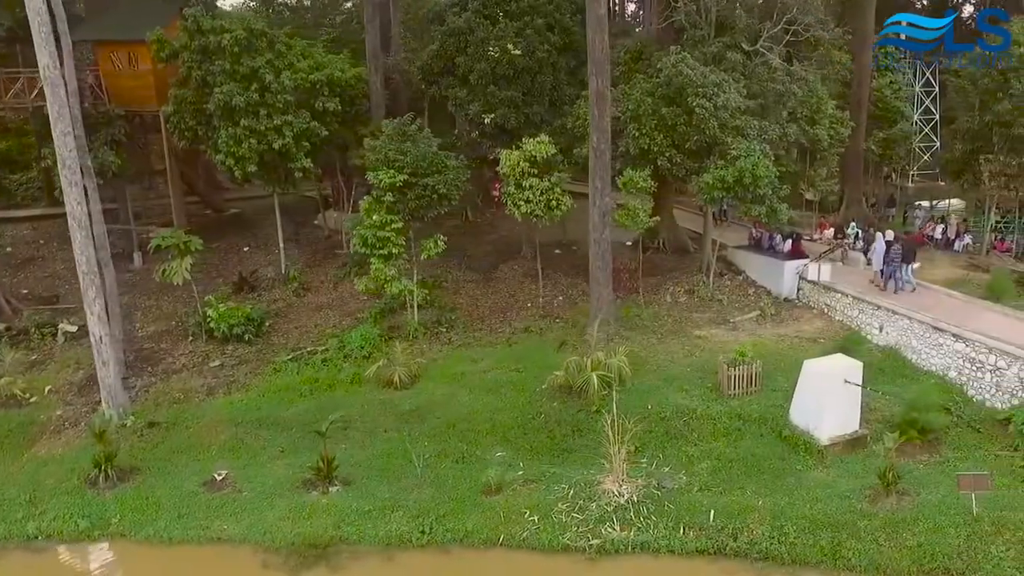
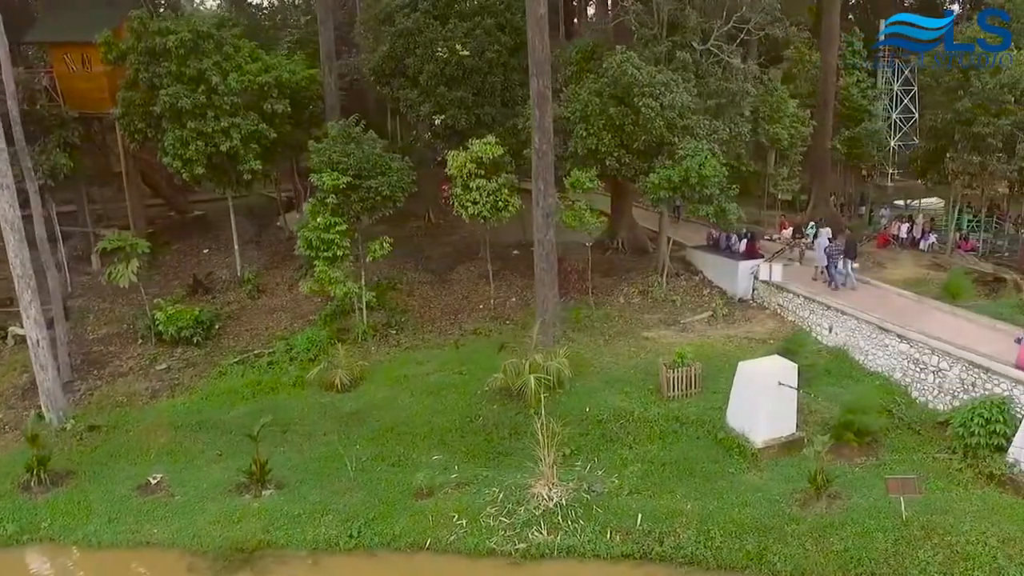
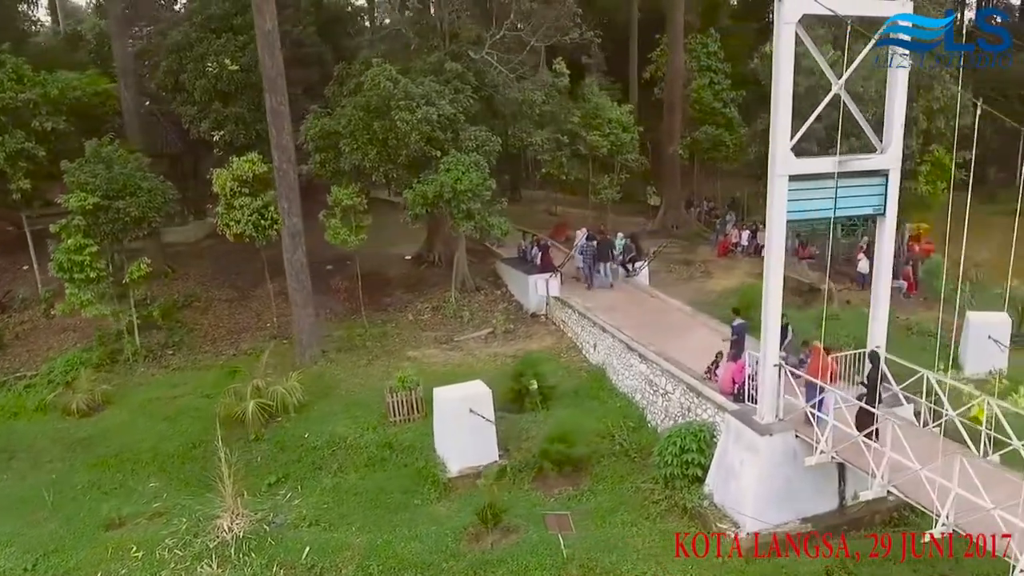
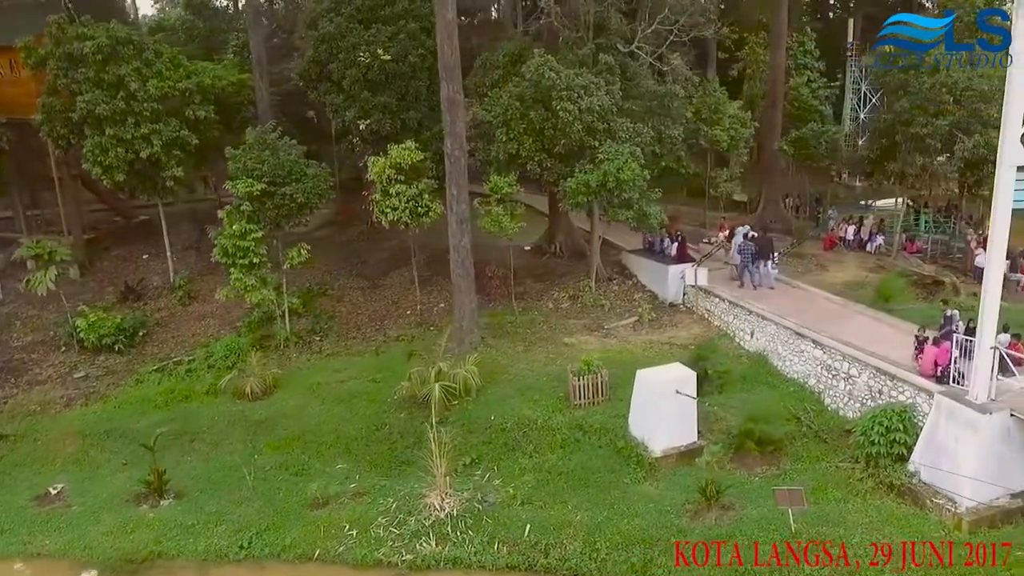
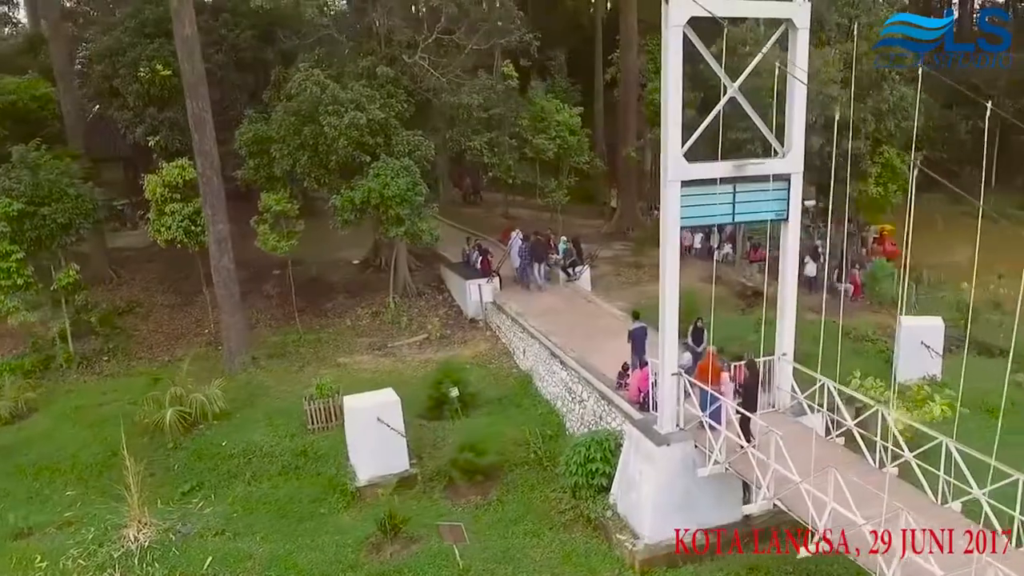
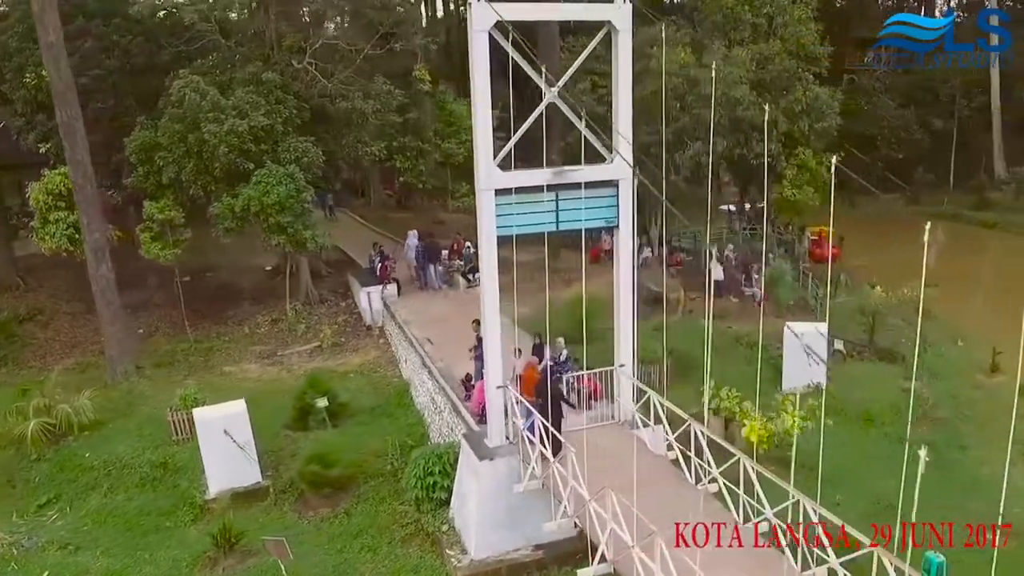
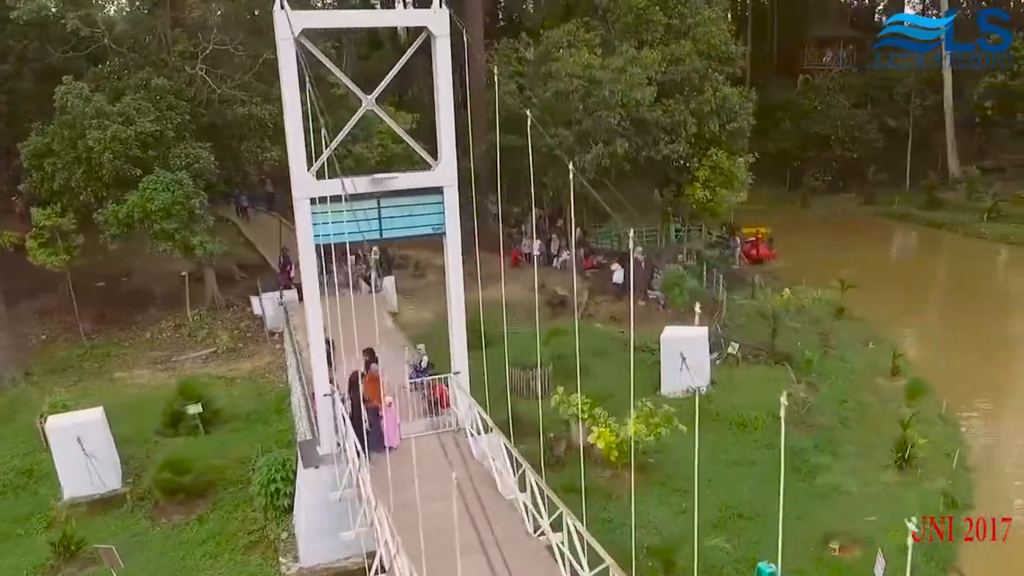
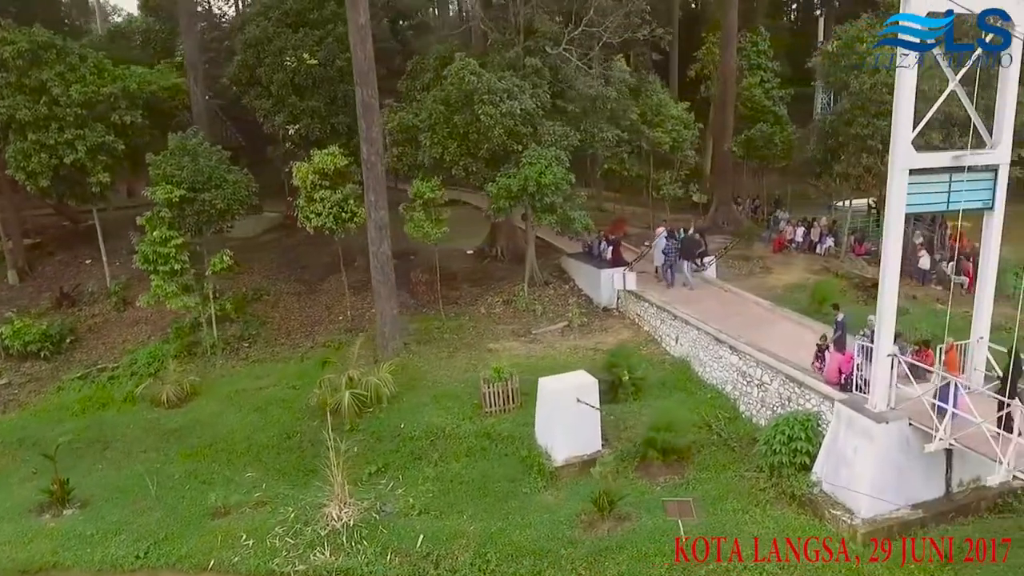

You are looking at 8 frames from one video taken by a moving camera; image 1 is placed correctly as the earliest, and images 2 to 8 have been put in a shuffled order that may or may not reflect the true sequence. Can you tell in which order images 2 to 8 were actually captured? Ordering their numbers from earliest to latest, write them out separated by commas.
2, 4, 8, 3, 5, 6, 7
